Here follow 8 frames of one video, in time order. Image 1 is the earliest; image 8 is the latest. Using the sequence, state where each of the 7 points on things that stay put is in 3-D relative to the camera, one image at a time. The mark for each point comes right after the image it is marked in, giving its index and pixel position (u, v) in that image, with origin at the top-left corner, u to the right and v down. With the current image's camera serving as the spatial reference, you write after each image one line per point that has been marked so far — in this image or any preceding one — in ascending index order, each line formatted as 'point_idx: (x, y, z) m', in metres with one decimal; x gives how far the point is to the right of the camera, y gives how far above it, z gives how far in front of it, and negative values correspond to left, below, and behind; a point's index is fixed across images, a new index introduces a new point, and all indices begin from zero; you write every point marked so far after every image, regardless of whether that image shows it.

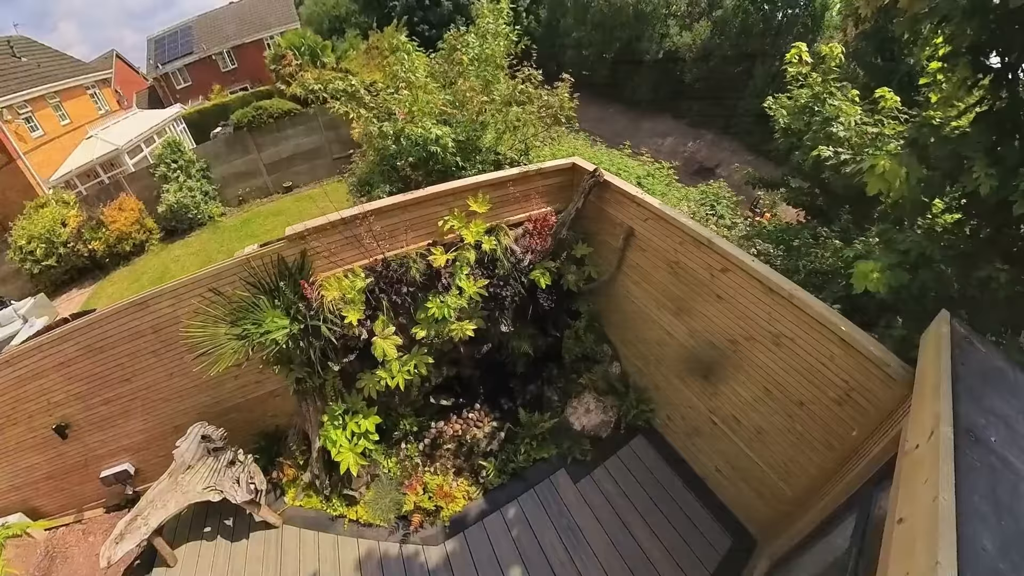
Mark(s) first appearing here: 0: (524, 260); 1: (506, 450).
0: (+0.2, +0.3, +6.5) m
1: (-0.1, -2.3, +7.0) m
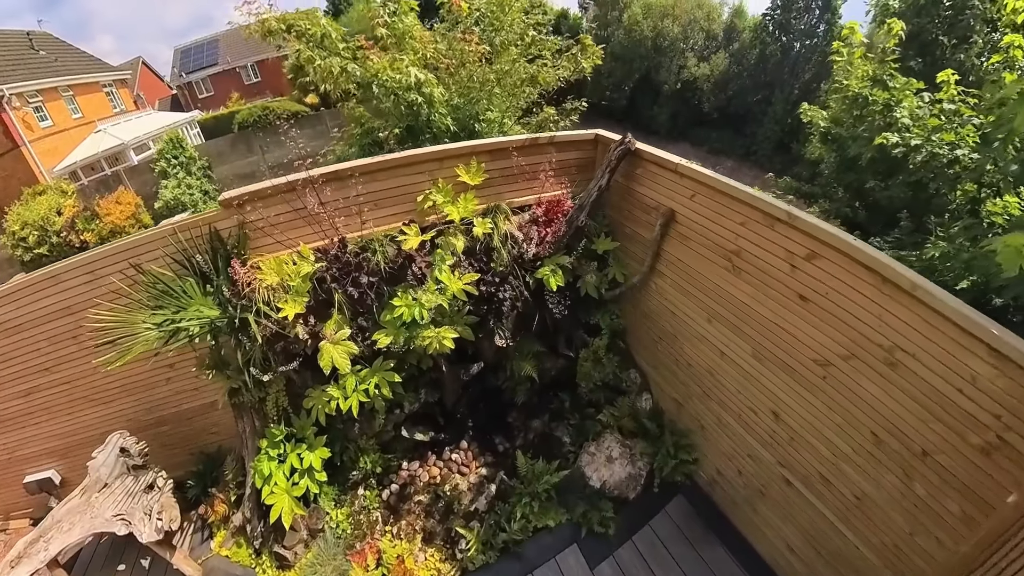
0: (+0.2, +0.3, +5.0) m
1: (-0.2, -2.3, +5.2) m
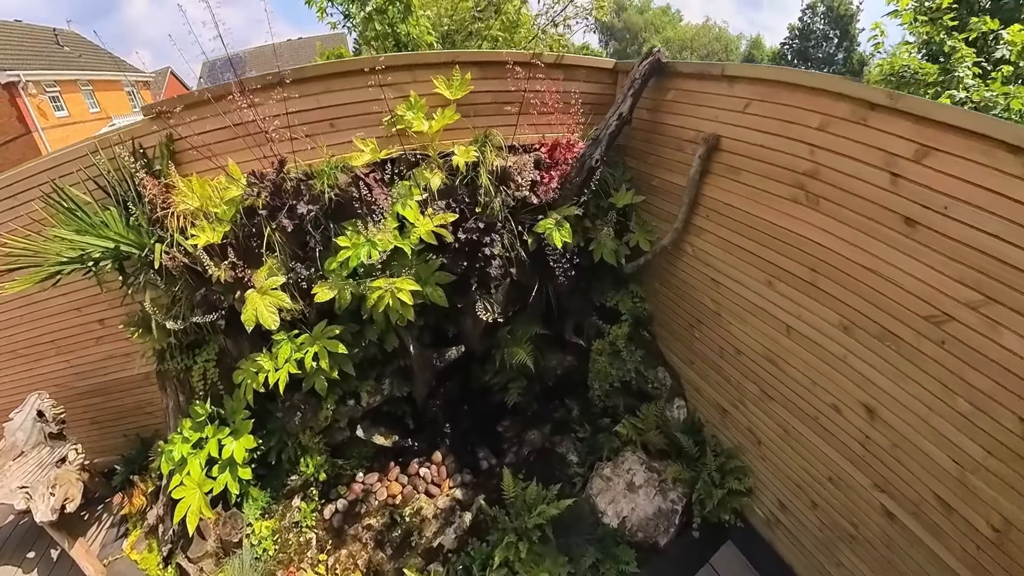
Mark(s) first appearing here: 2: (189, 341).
0: (+0.1, +0.6, +3.8) m
1: (-0.3, -2.0, +3.8) m
2: (-2.3, -0.4, +3.9) m
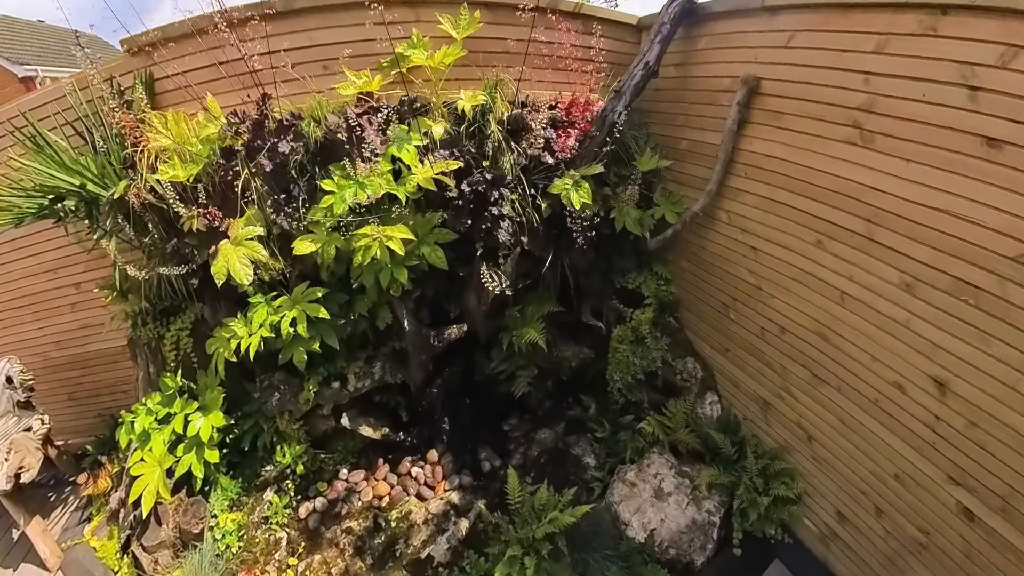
0: (+0.2, +0.9, +3.4) m
1: (-0.3, -1.7, +3.2) m
2: (-2.3, -0.1, +3.4) m
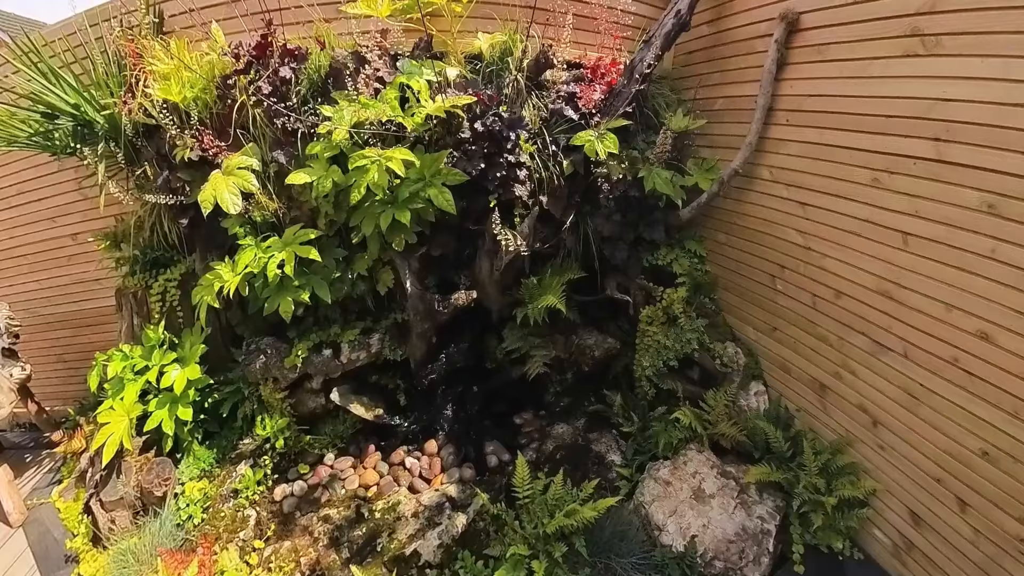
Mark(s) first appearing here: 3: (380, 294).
0: (+0.3, +1.1, +3.1) m
1: (-0.2, -1.4, +2.6) m
2: (-2.2, +0.2, +3.1) m
3: (-0.8, 0.0, +3.1) m
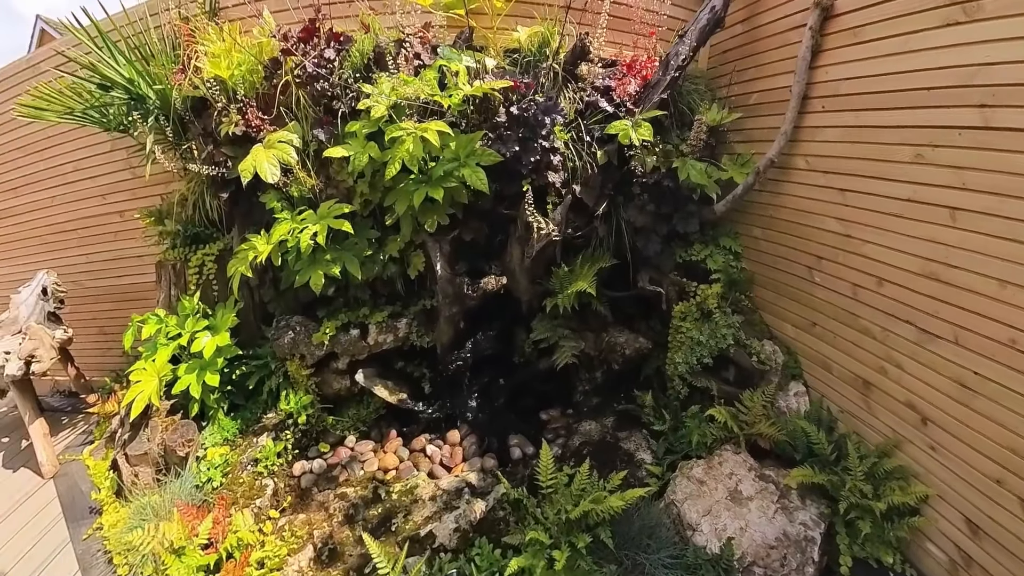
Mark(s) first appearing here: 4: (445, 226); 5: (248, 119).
0: (+0.5, +1.2, +3.2) m
1: (-0.1, -1.3, +2.5) m
2: (-2.0, +0.3, +3.2) m
3: (-0.6, +0.1, +3.1) m
4: (-0.4, +0.4, +3.0) m
5: (-1.5, +1.0, +2.9) m
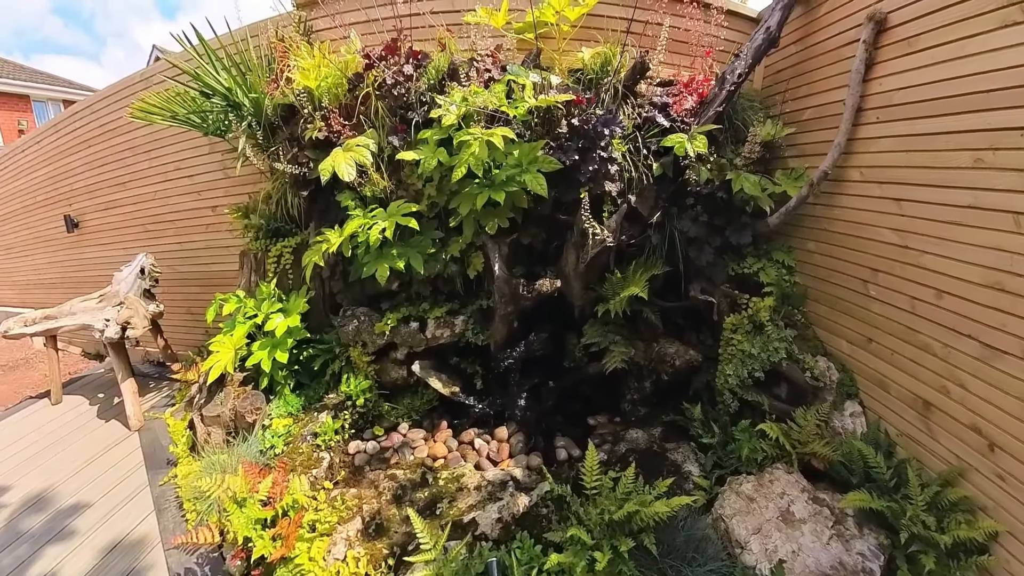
0: (+0.9, +1.1, +3.3) m
1: (+0.1, -1.2, +2.5) m
2: (-1.6, +0.4, +3.5) m
3: (-0.3, +0.1, +3.3) m
4: (0.0, +0.4, +3.1) m
5: (-1.1, +1.0, +3.2) m
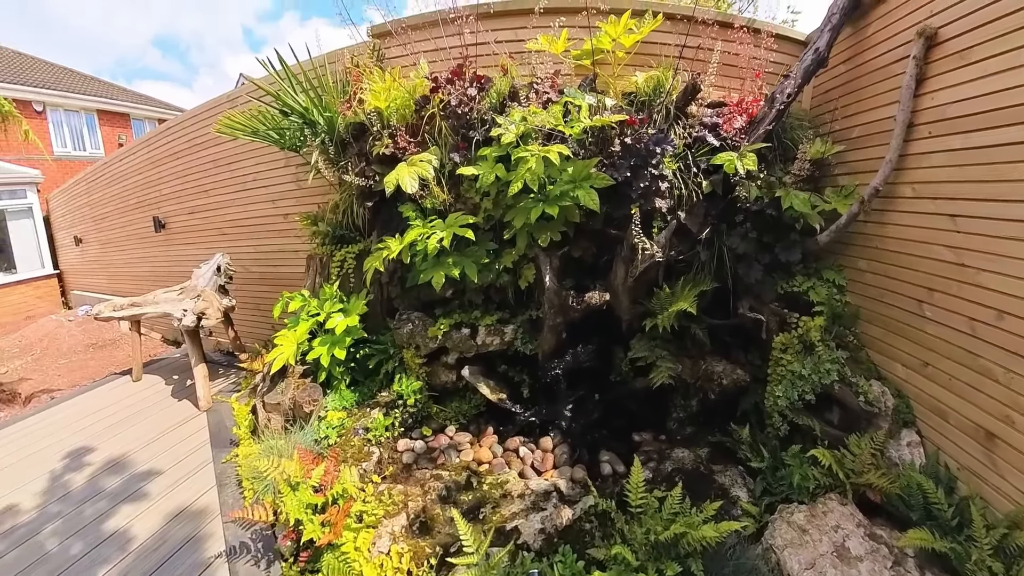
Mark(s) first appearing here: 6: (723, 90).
0: (+1.3, +1.0, +3.3) m
1: (+0.3, -1.3, +2.5) m
2: (-1.3, +0.4, +3.7) m
3: (0.0, 0.0, +3.3) m
4: (+0.3, +0.3, +3.2) m
5: (-0.8, +1.0, +3.4) m
6: (+1.5, +1.4, +3.7) m
